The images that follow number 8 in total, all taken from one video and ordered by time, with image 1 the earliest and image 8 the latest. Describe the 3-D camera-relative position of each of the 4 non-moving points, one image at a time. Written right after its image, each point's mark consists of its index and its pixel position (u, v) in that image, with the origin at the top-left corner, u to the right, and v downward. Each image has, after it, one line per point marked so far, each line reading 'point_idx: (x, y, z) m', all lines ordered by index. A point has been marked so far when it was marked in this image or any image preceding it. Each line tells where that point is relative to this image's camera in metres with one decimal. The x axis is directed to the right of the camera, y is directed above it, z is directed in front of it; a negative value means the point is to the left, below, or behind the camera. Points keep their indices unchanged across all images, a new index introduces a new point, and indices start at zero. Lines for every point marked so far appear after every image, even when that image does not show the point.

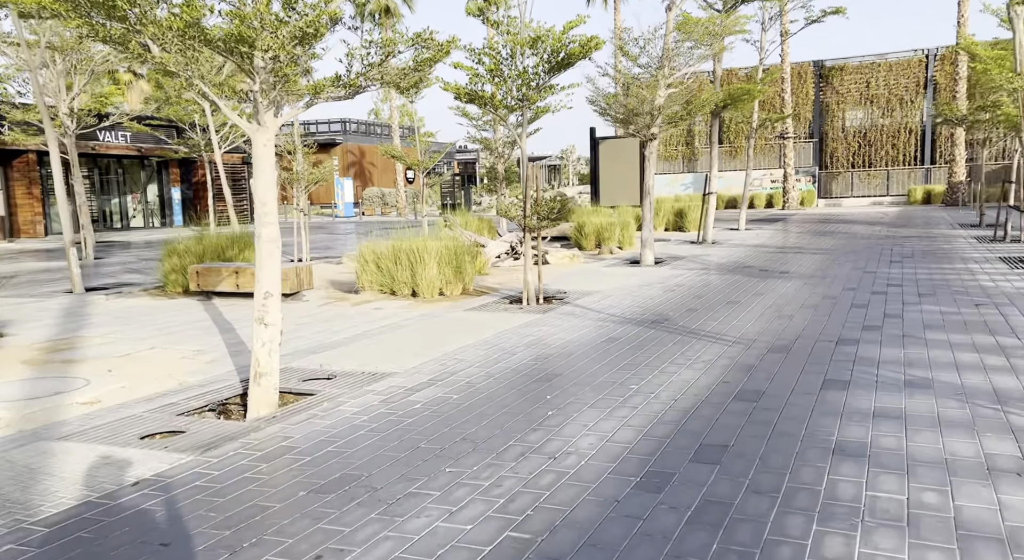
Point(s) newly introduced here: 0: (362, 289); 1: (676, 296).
0: (-2.0, -0.1, +11.0) m
1: (+1.8, -0.2, +9.1) m
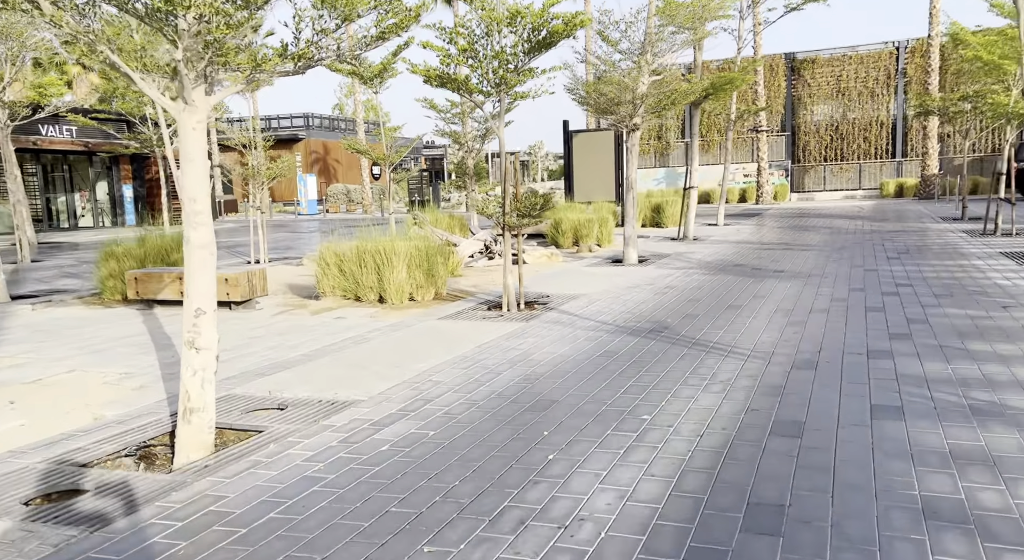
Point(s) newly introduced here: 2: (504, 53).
0: (-2.3, -0.2, +10.0) m
1: (+1.6, -0.2, +8.3) m
2: (-0.1, +2.2, +8.0) m
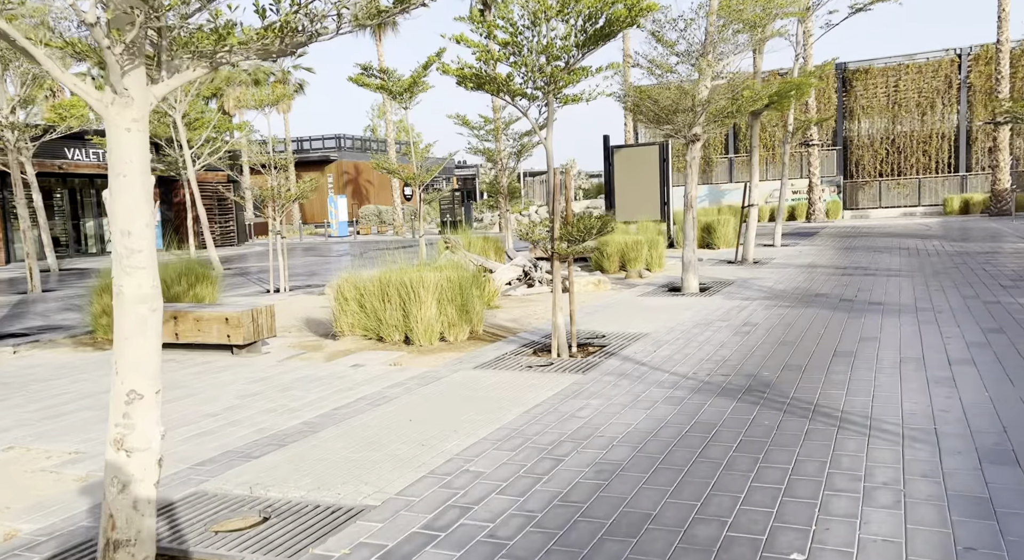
0: (-1.8, -0.6, +8.7) m
1: (+2.0, -0.5, +6.8) m
2: (+0.3, +1.9, +6.7) m
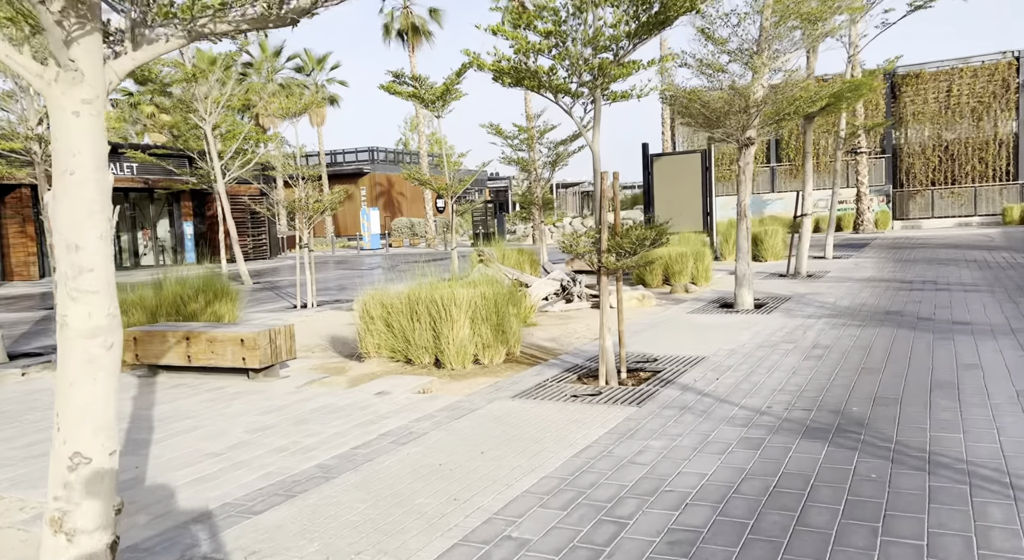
0: (-1.4, -0.7, +8.0) m
1: (+2.4, -0.7, +6.0) m
2: (+0.7, +1.8, +5.9) m
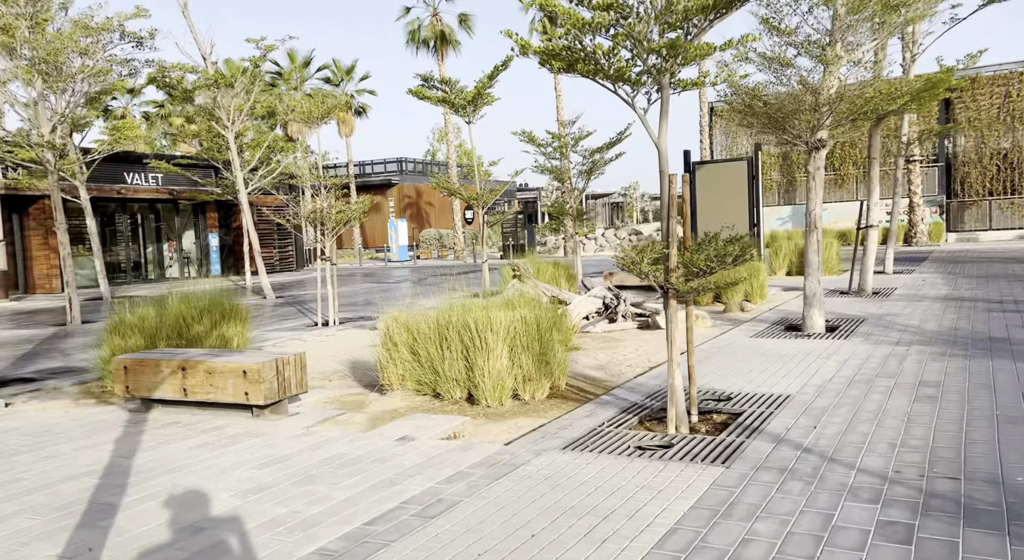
0: (-1.0, -0.9, +7.0) m
1: (+2.7, -0.8, +4.8) m
2: (+1.0, +1.6, +4.9) m
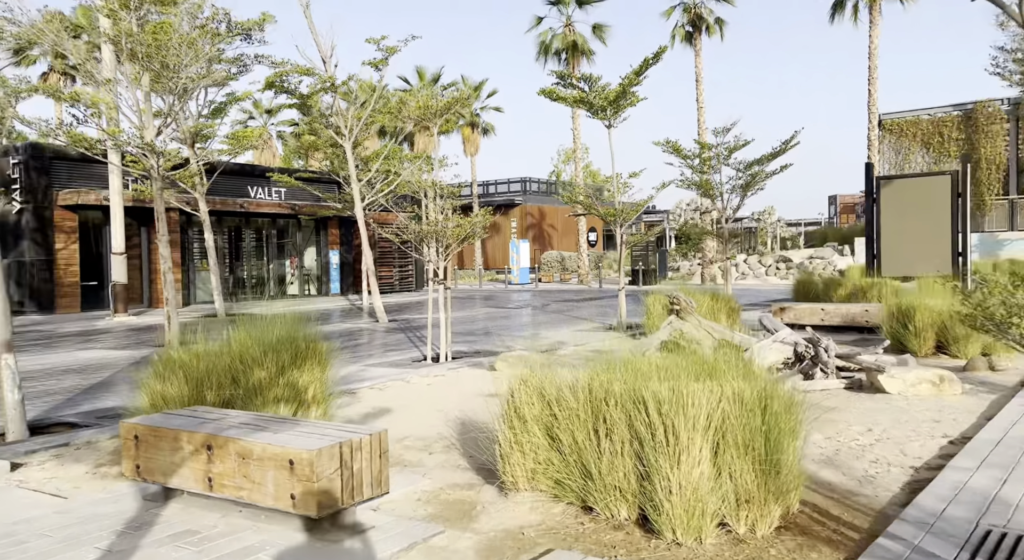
0: (0.0, -1.2, +4.6) m
1: (+3.4, -1.1, +2.0) m
2: (+1.8, +1.4, +2.3) m
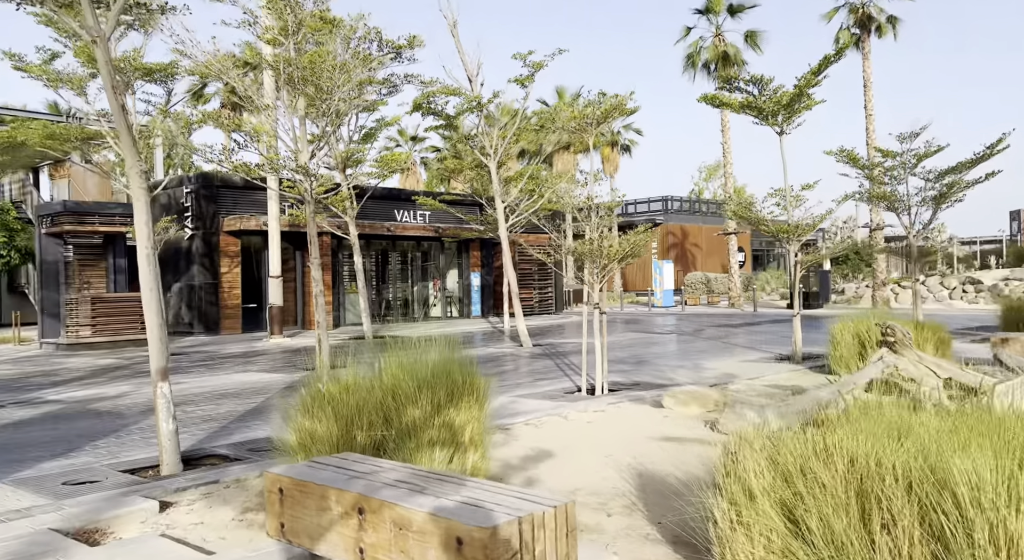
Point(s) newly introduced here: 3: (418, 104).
0: (+1.0, -1.3, +3.6) m
1: (+3.9, -1.2, +0.4) m
2: (+2.4, +1.3, +1.0) m
3: (-2.3, +4.2, +19.5) m
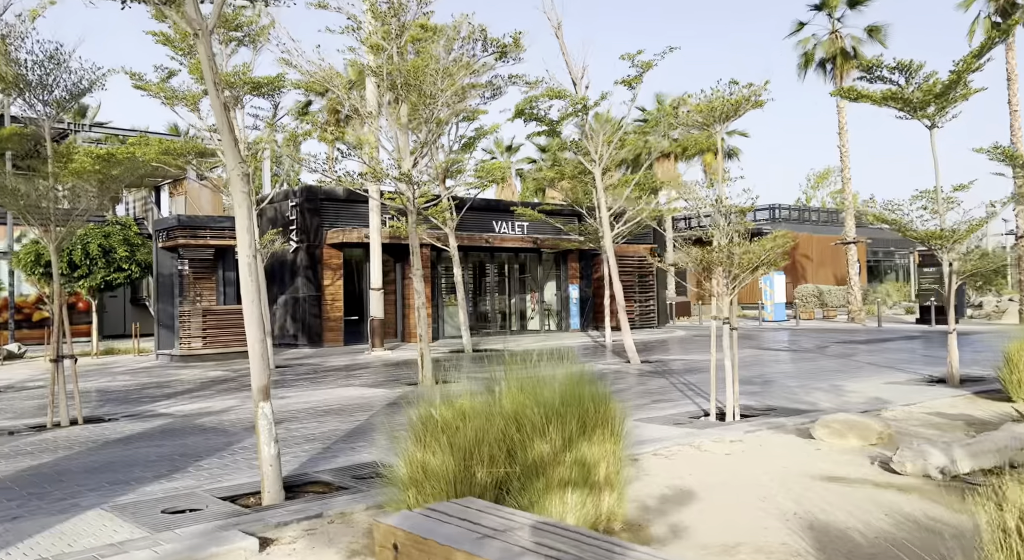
0: (+1.6, -1.3, +2.5) m
1: (+4.1, -1.1, -1.0) m
2: (+2.7, +1.3, -0.1) m
3: (+0.2, +3.9, +18.8) m
